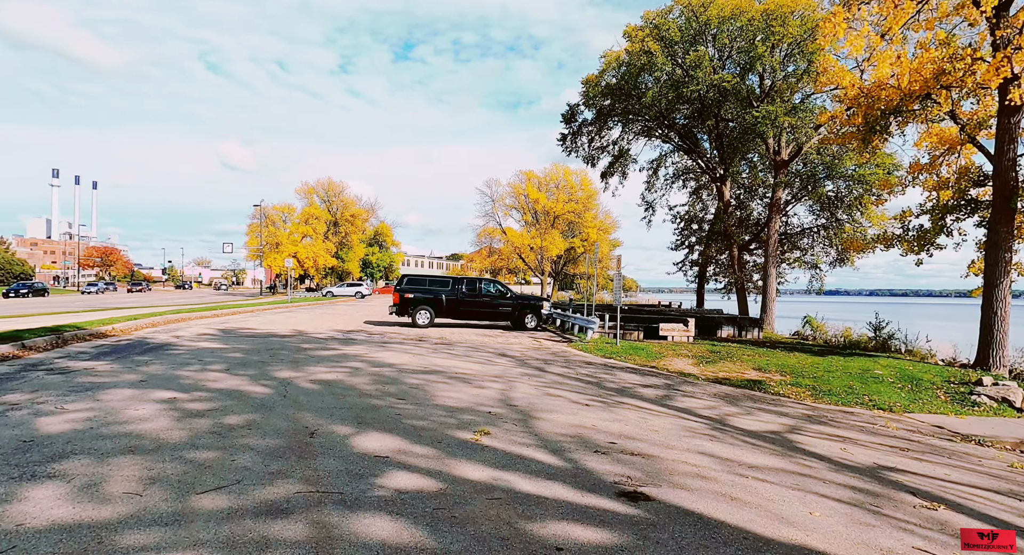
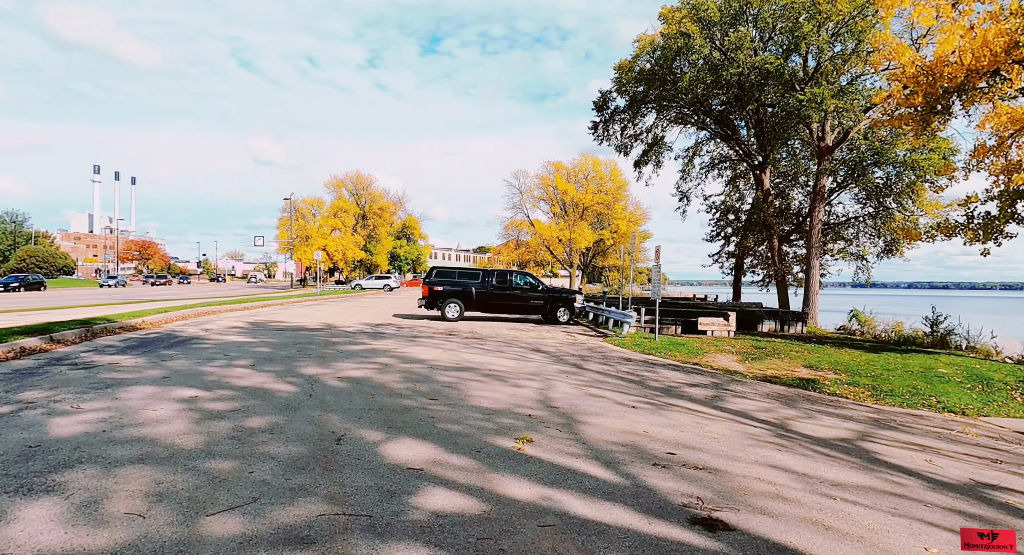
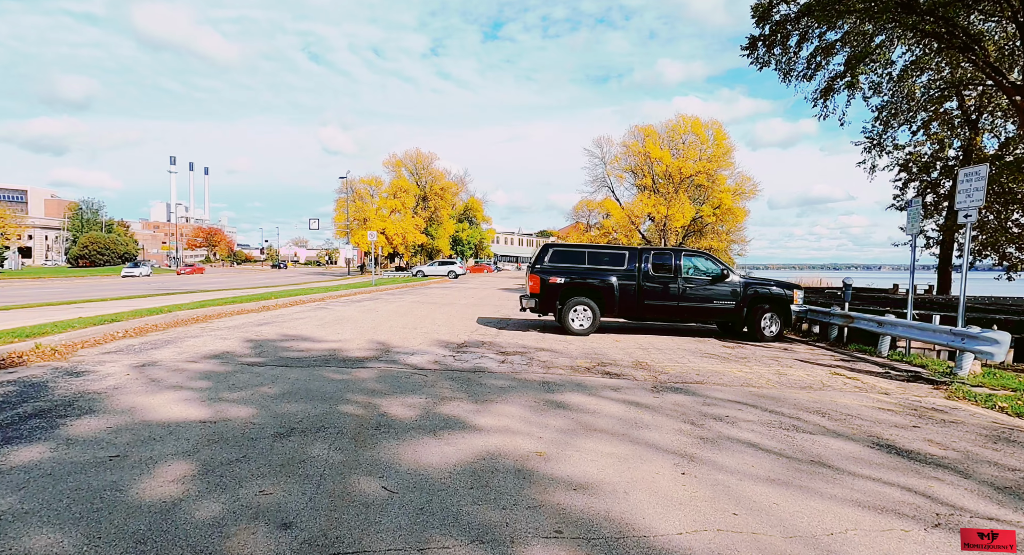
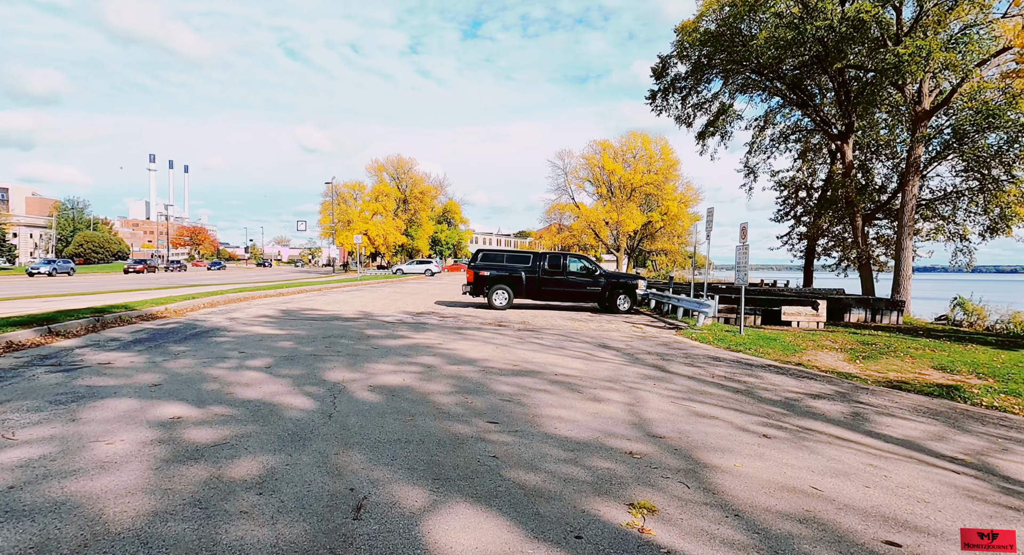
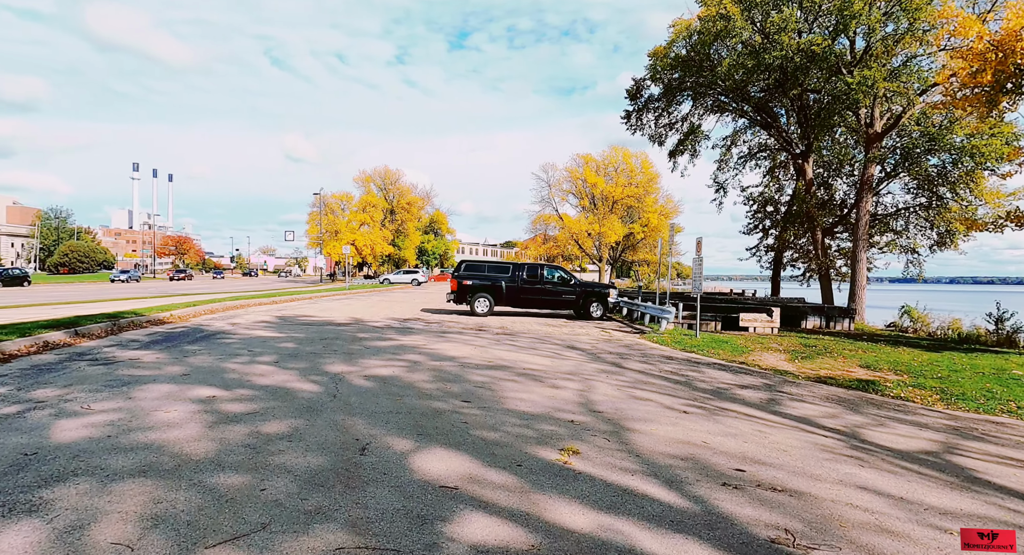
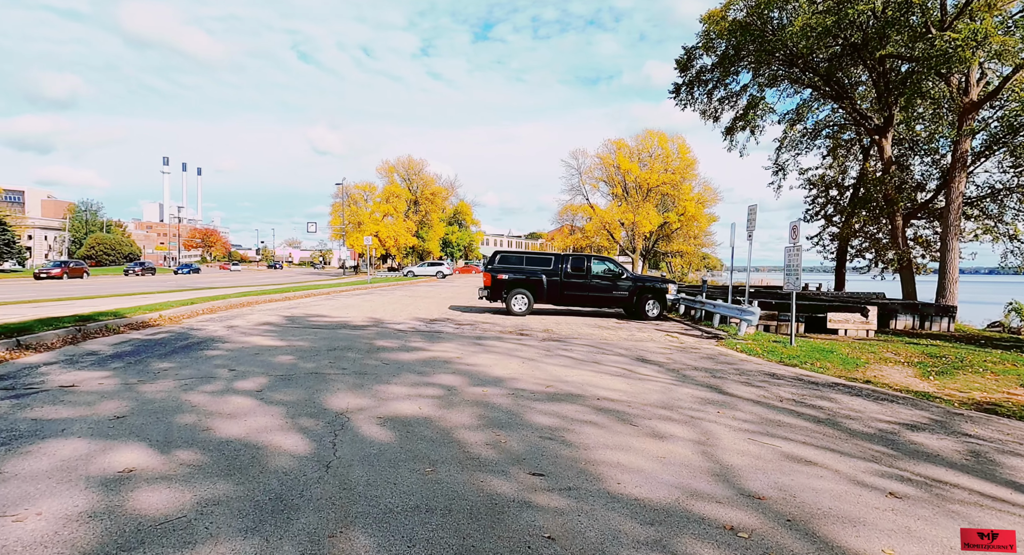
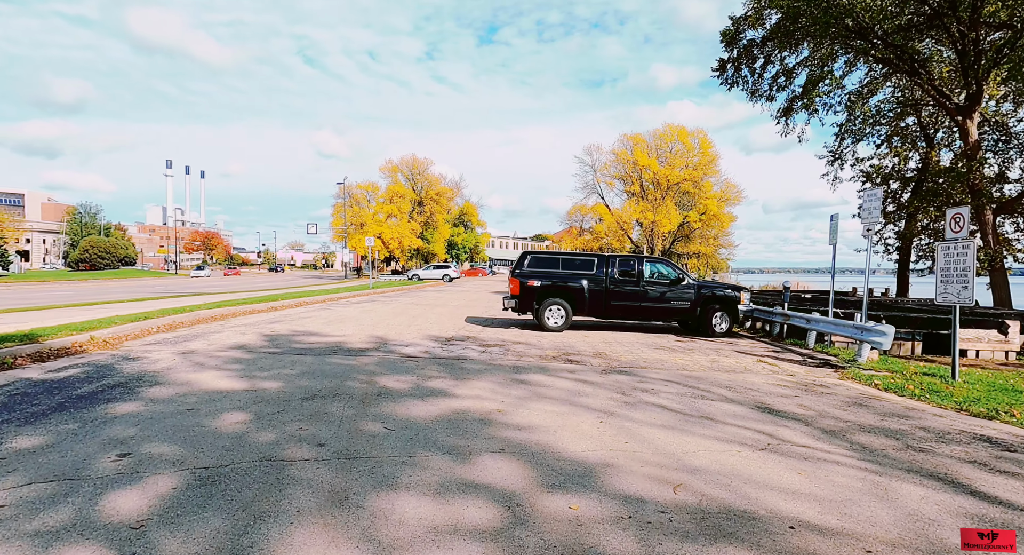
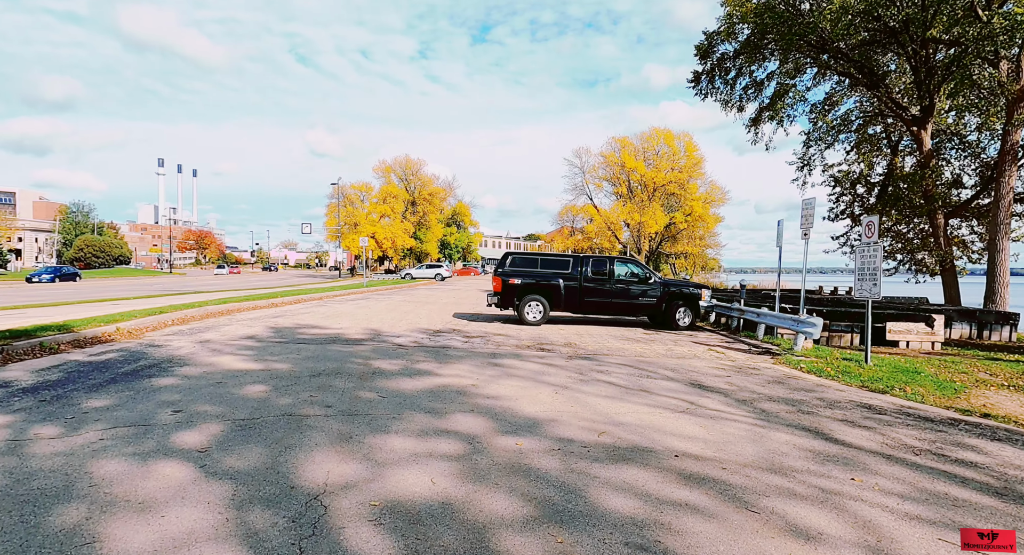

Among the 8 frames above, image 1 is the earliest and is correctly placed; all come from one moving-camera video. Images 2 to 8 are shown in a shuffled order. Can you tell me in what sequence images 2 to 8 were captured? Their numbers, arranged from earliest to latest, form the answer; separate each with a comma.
2, 5, 4, 6, 8, 7, 3
